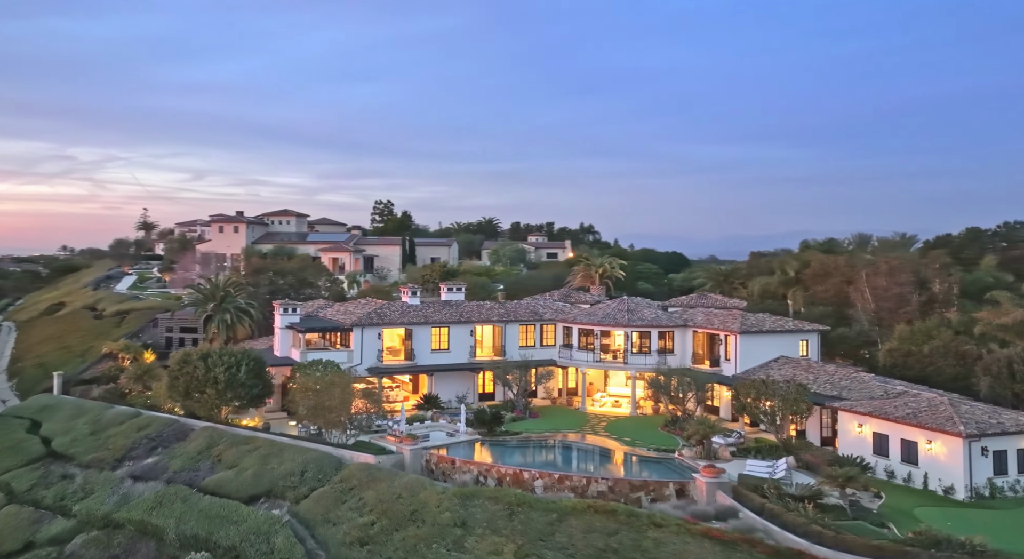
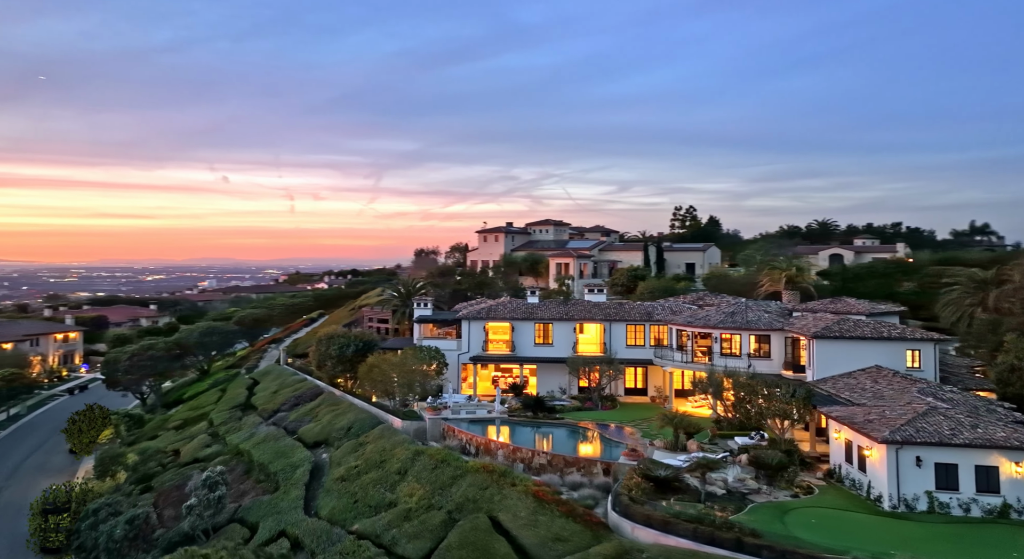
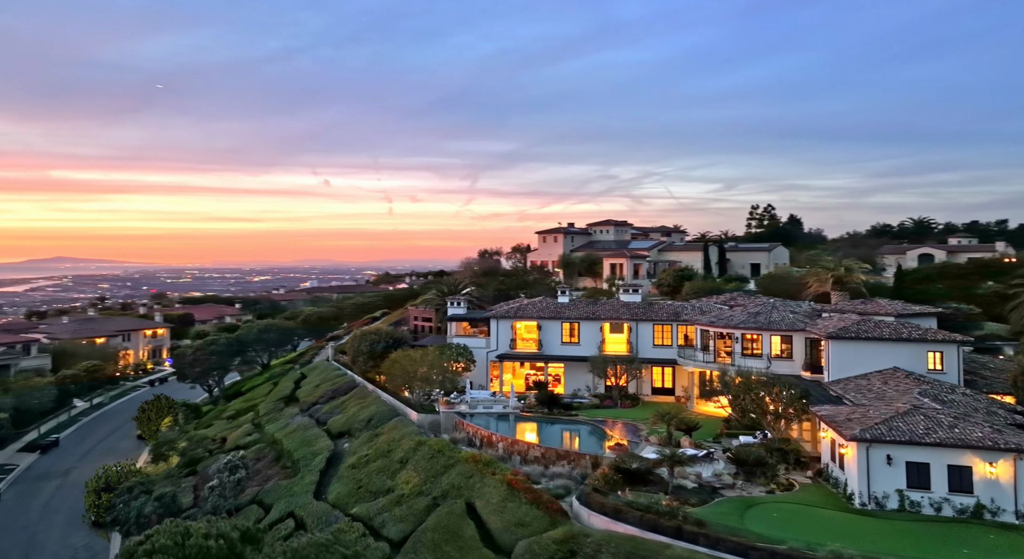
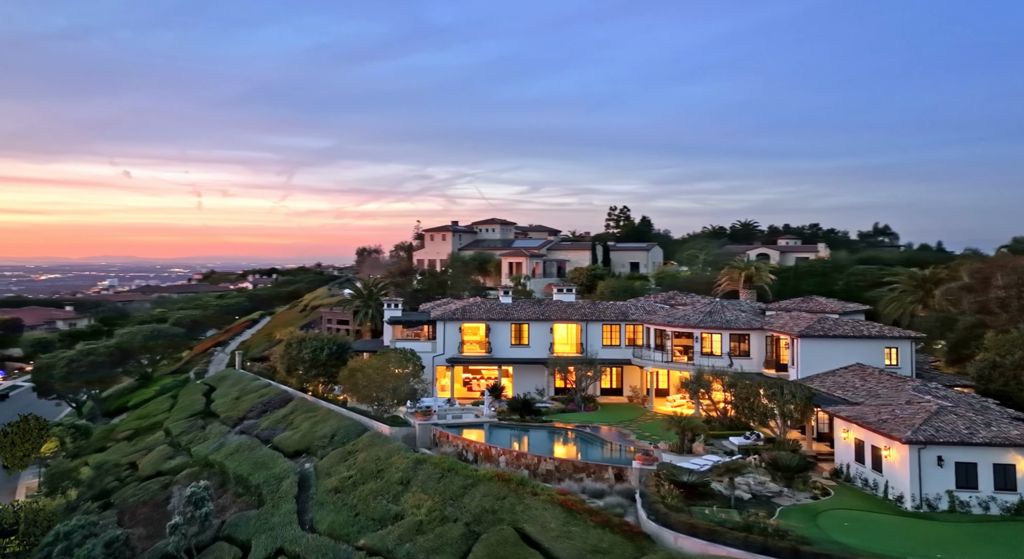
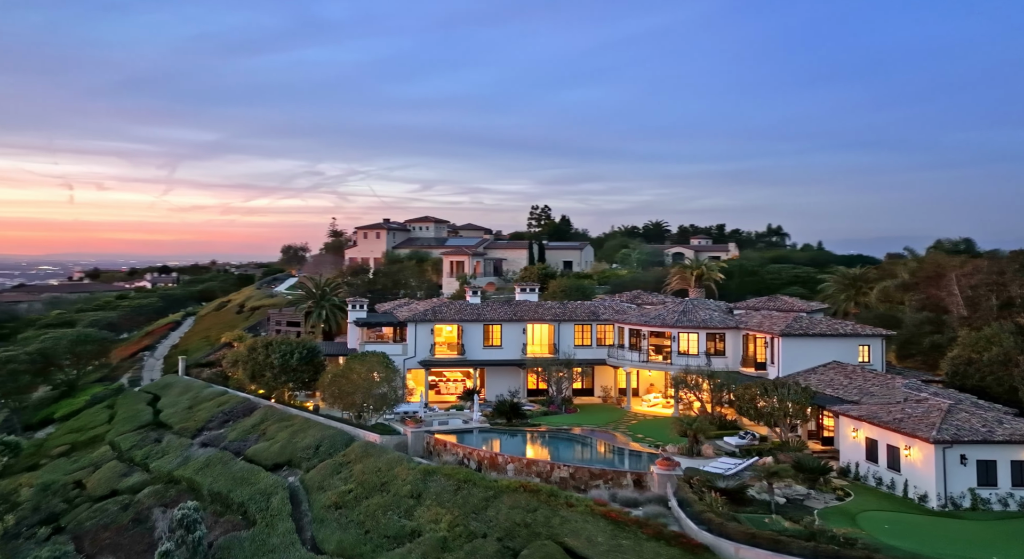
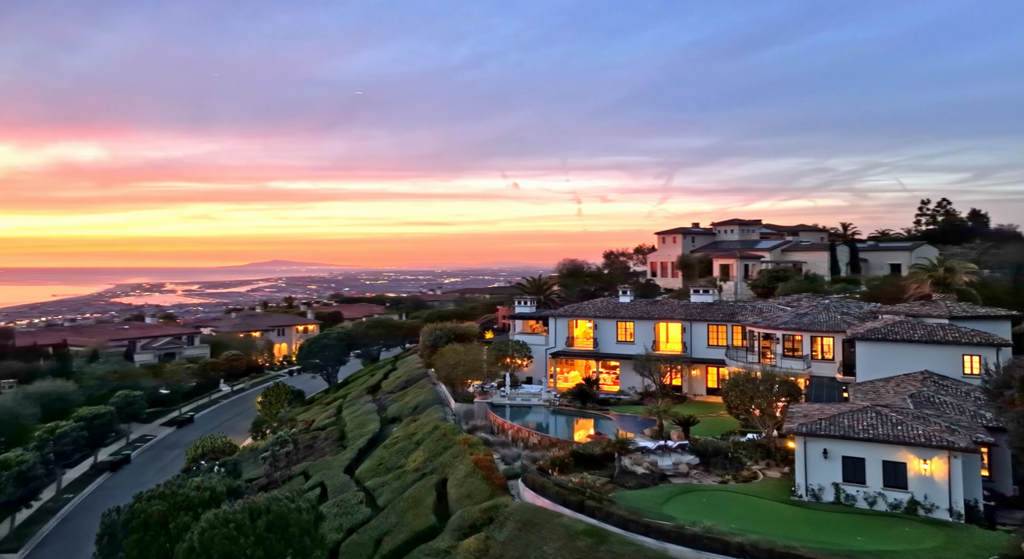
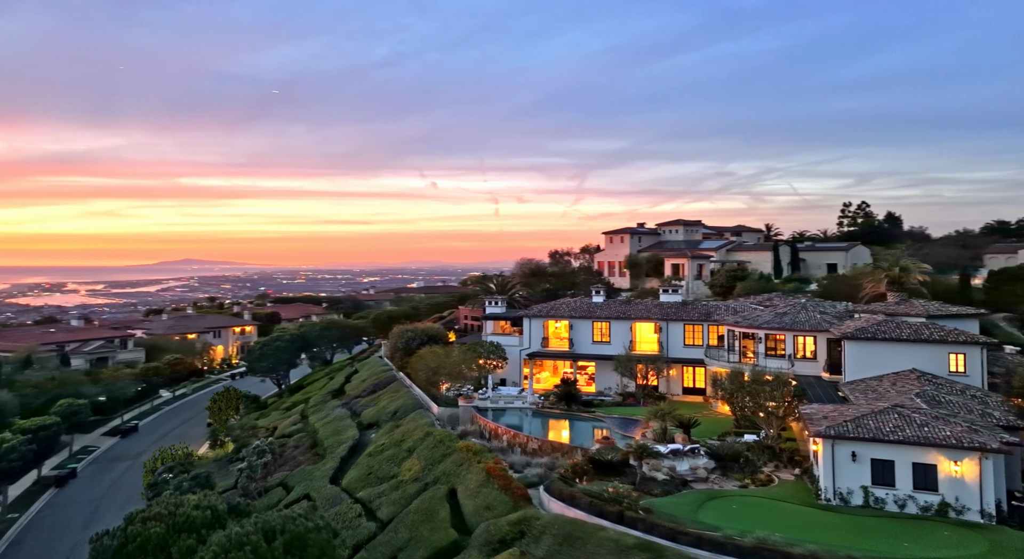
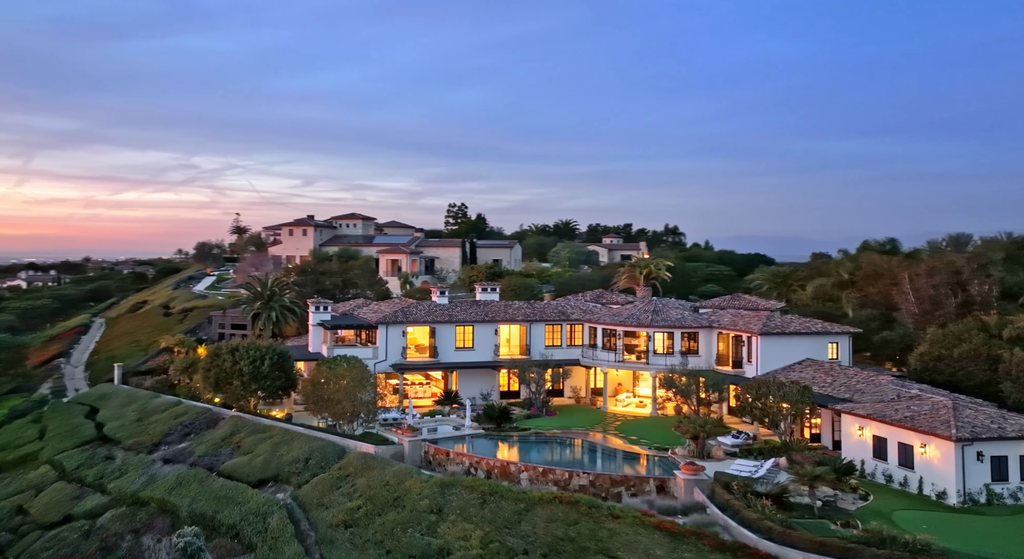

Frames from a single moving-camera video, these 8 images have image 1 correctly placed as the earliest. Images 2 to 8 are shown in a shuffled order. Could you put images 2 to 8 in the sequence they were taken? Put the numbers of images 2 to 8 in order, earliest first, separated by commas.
8, 5, 4, 2, 3, 7, 6
